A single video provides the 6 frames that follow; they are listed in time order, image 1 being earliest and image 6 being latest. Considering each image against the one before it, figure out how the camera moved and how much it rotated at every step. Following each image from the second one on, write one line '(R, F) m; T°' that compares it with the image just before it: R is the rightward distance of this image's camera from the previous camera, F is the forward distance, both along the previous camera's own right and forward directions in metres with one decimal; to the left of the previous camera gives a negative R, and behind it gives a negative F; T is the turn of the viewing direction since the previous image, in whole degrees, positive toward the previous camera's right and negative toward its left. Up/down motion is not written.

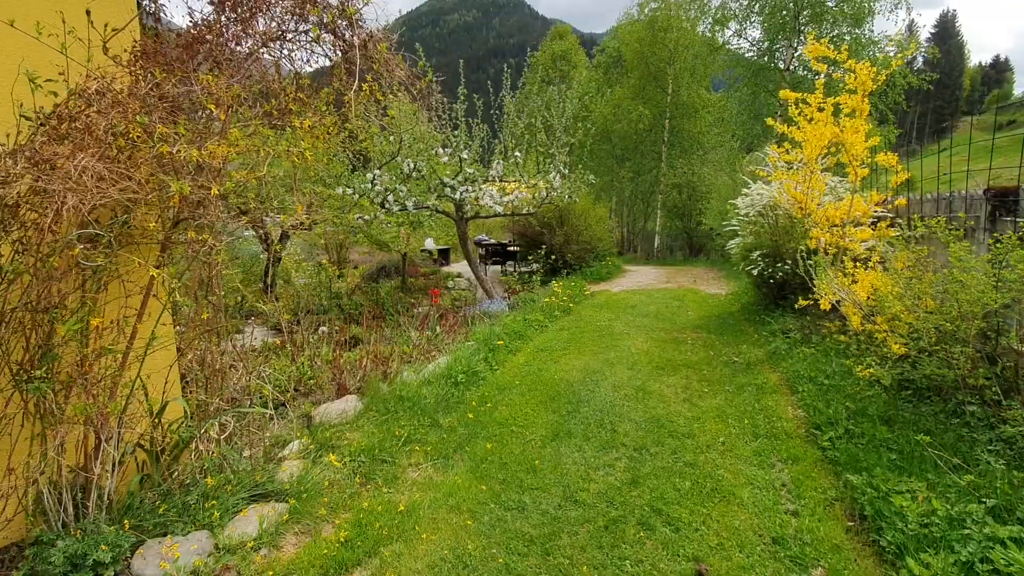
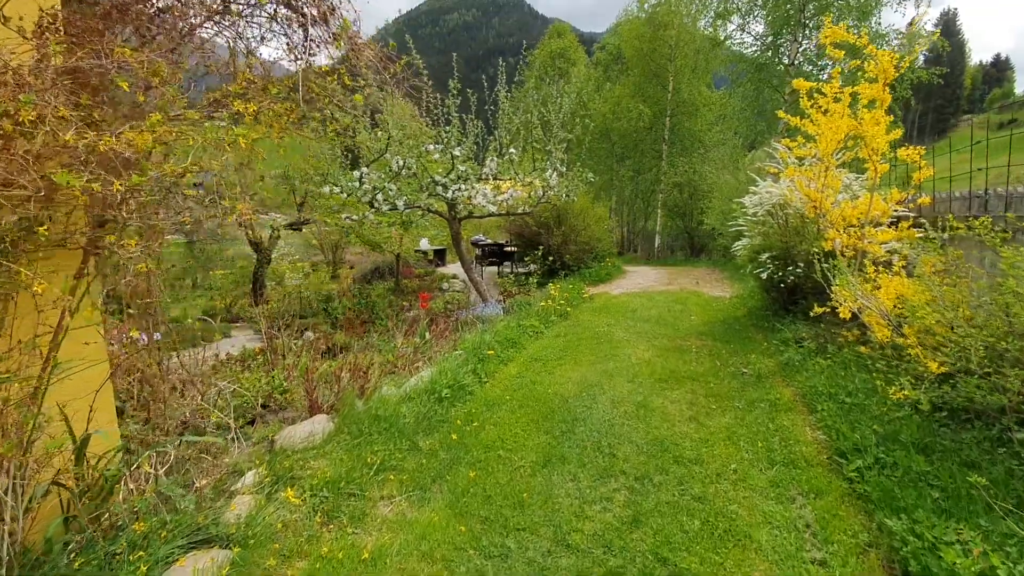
(+0.1, +0.4) m; 0°
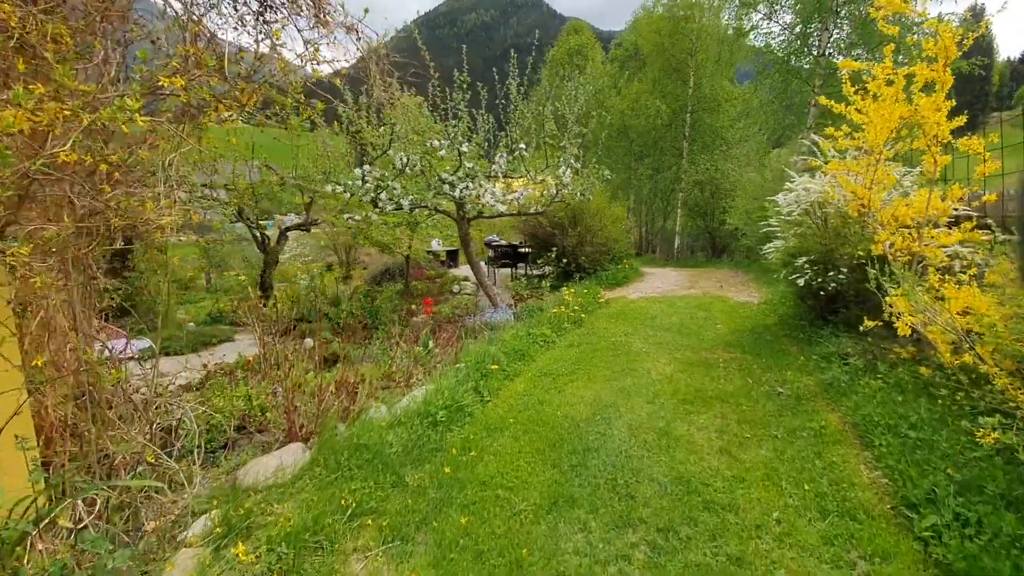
(+0.1, +0.4) m; -2°
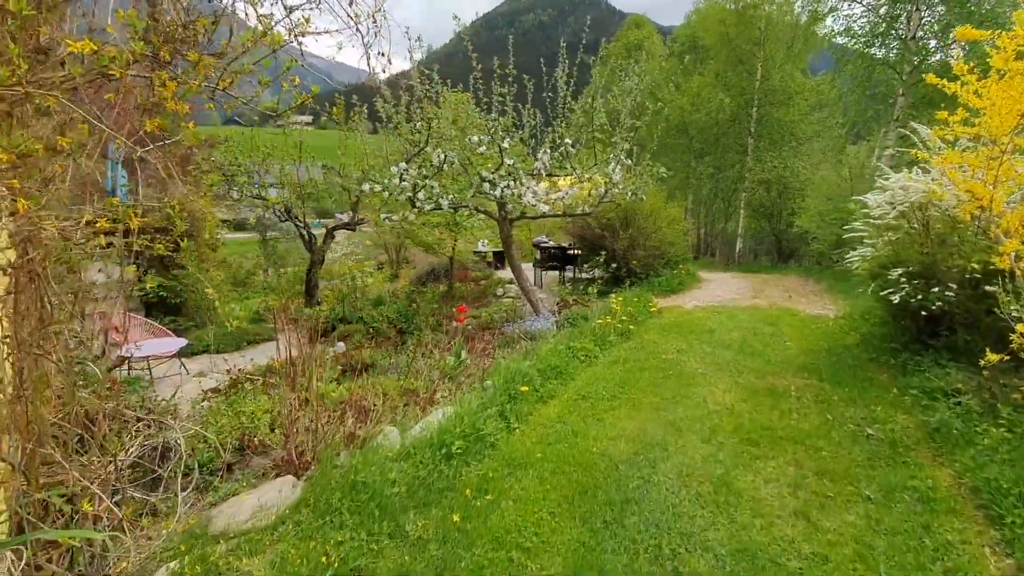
(+0.1, +0.5) m; -6°
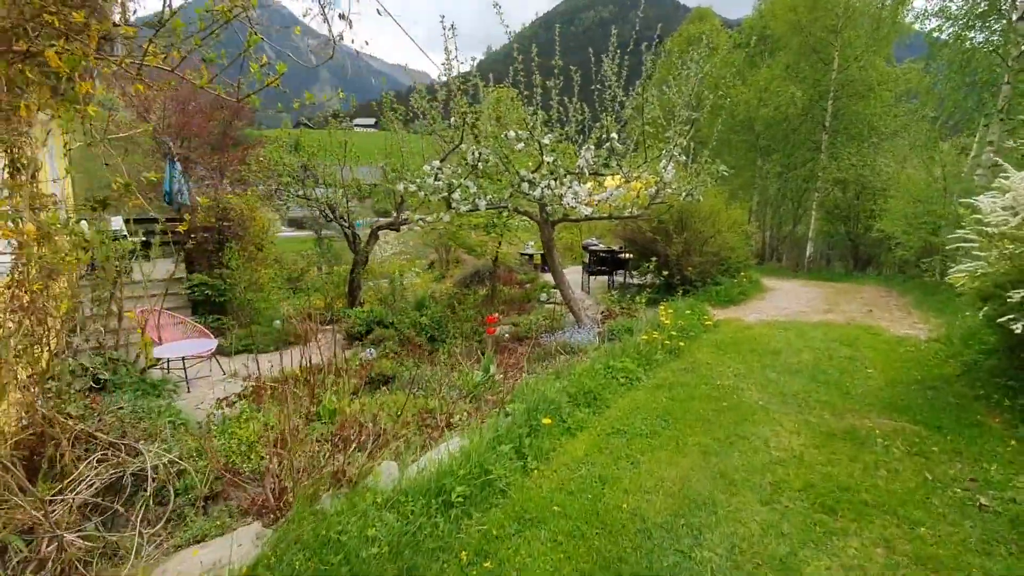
(+0.2, +0.5) m; -6°
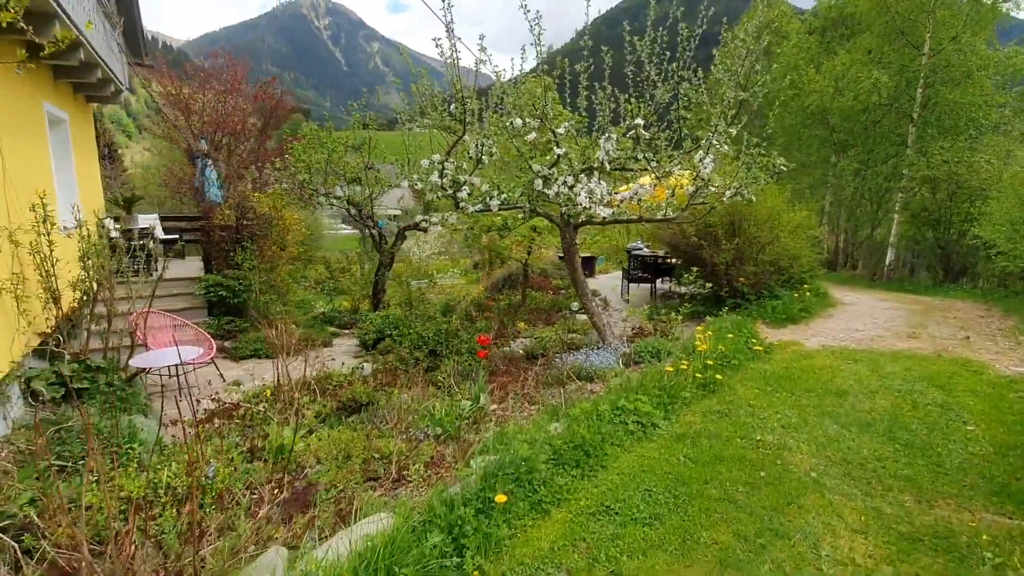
(+0.5, +0.8) m; -6°
